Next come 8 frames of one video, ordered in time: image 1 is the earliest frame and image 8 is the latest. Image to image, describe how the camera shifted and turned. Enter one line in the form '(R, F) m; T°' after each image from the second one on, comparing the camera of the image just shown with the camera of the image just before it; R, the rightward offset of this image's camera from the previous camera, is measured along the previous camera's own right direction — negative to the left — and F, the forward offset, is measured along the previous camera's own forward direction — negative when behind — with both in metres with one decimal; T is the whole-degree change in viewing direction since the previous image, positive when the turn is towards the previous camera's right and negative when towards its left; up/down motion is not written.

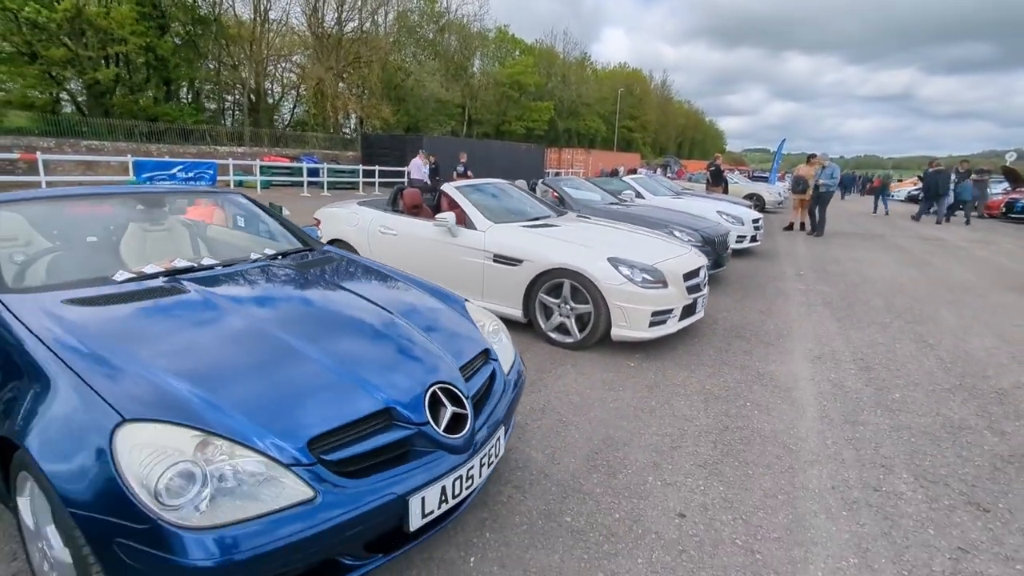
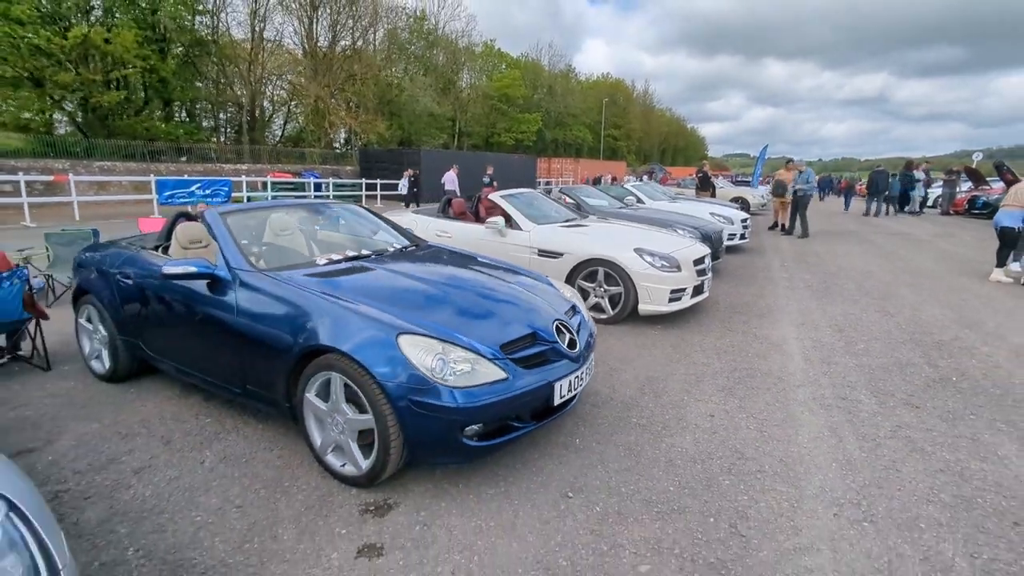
(-0.6, -1.1) m; +1°
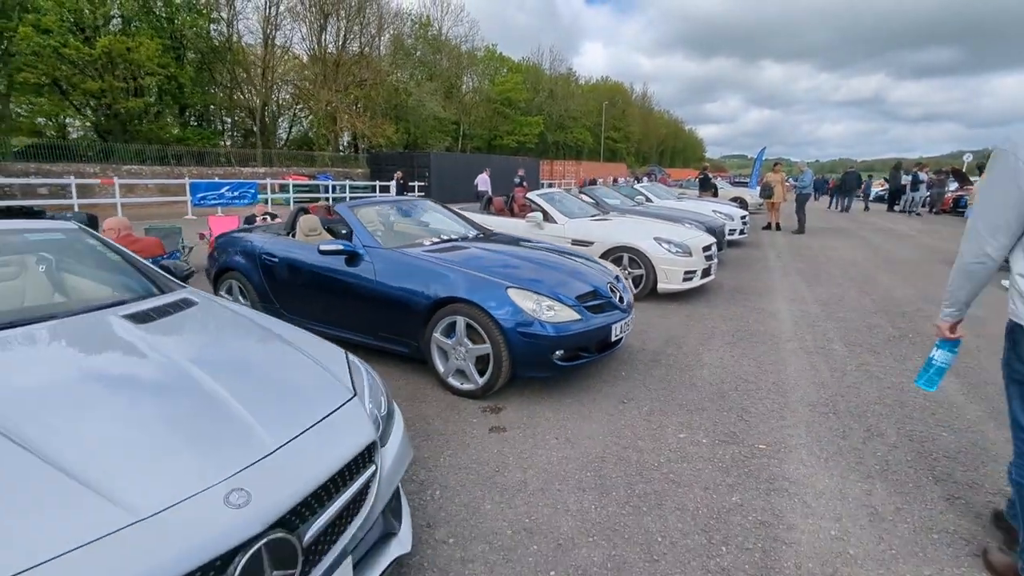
(-0.5, -1.1) m; 0°
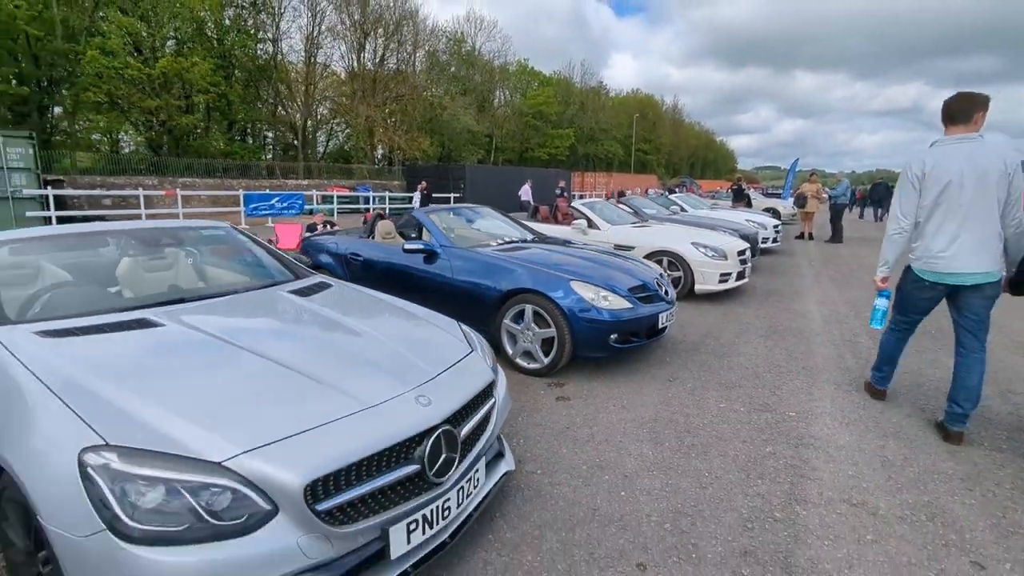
(-0.3, -0.6) m; -3°
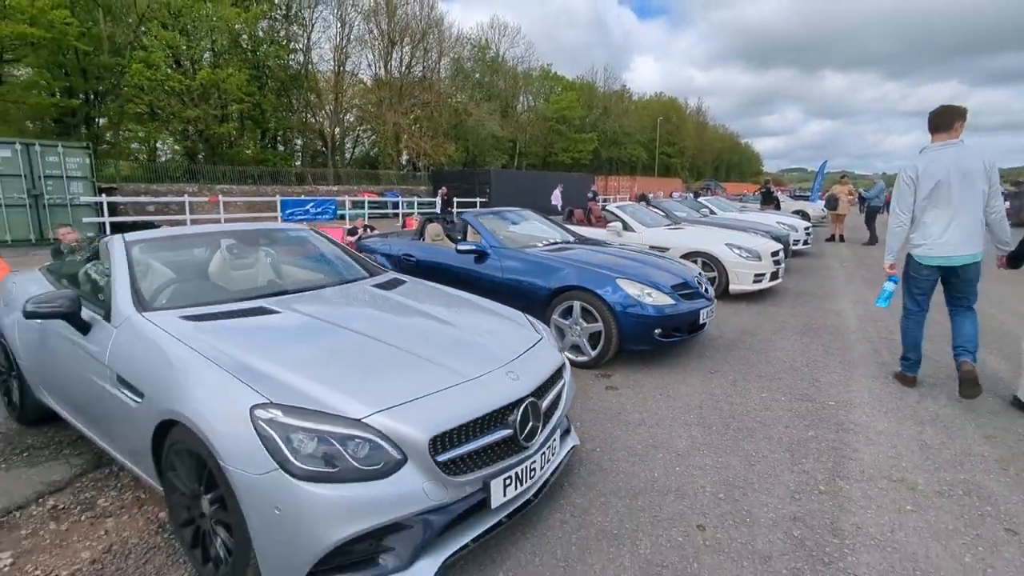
(-0.2, -0.3) m; -2°
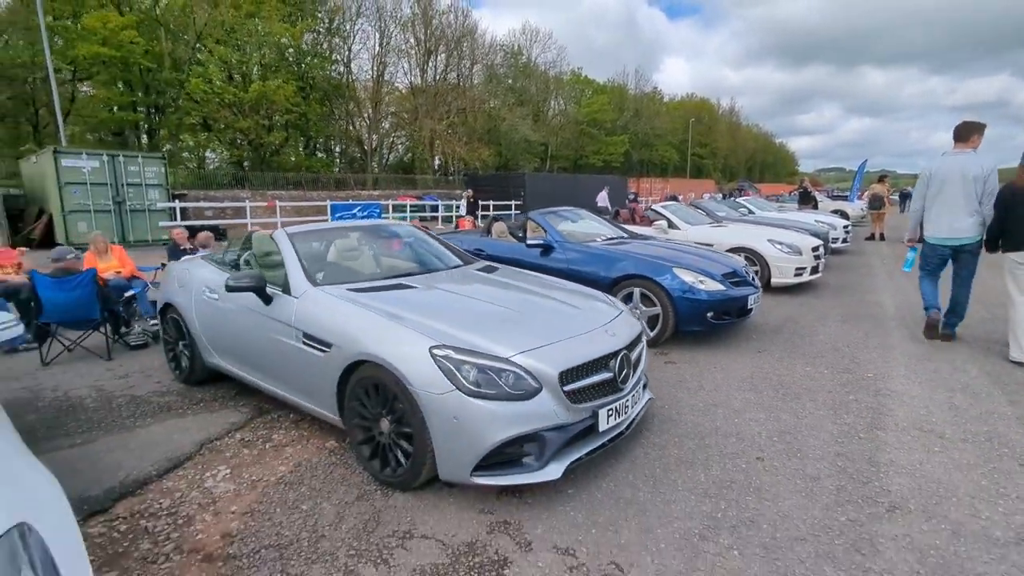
(-0.4, -0.7) m; -3°
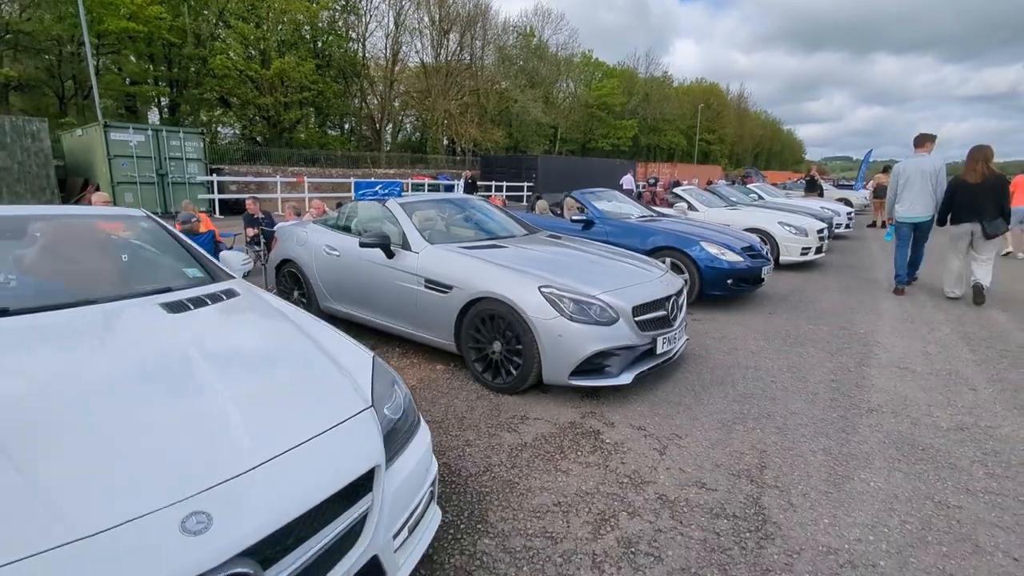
(-0.6, -1.0) m; 0°
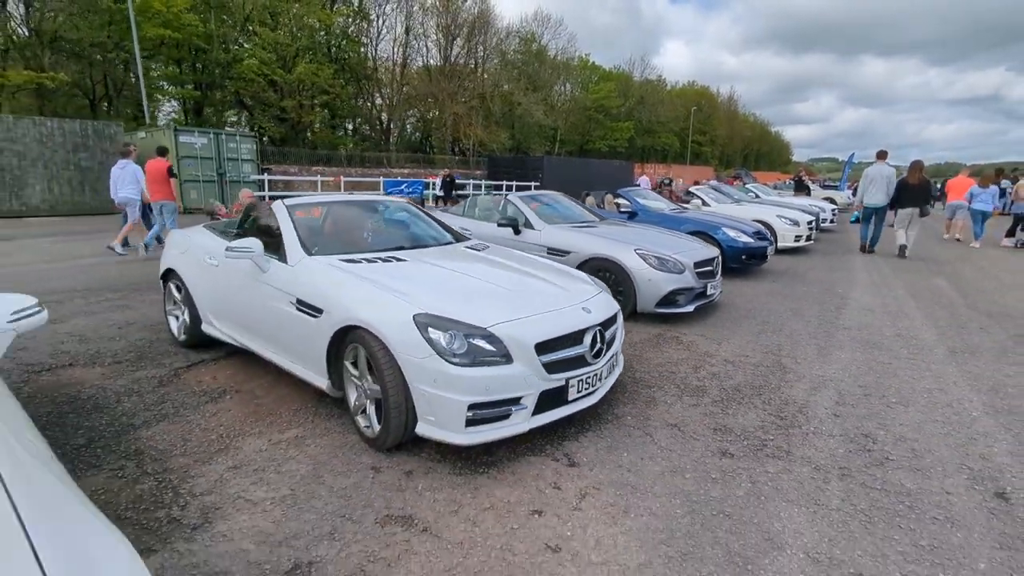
(-1.2, -2.0) m; +1°
